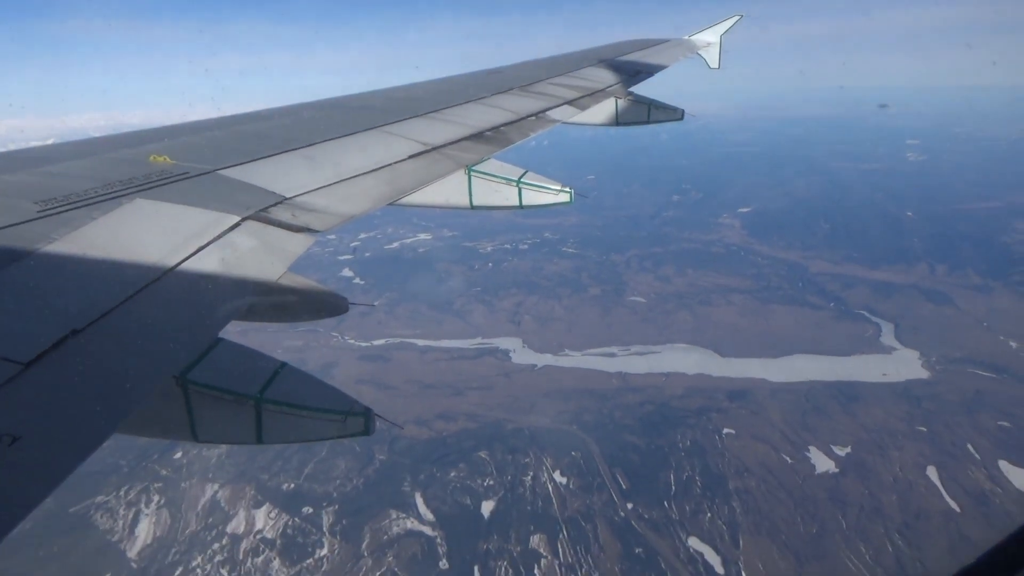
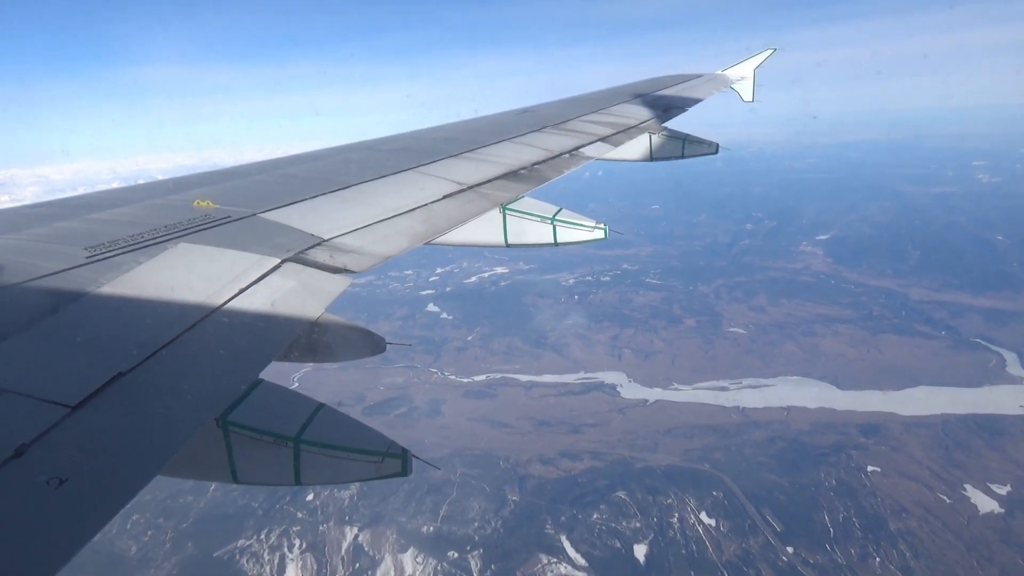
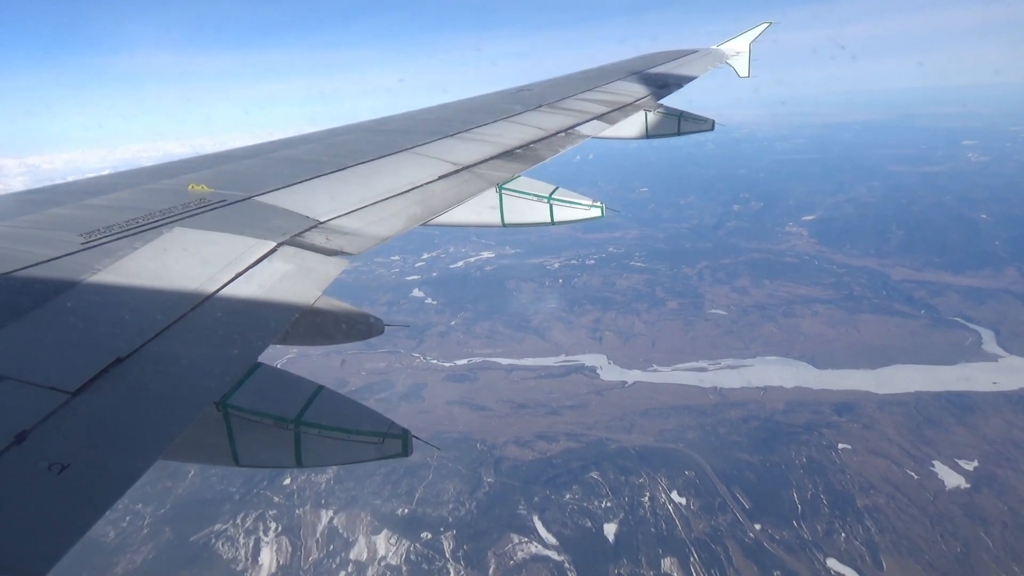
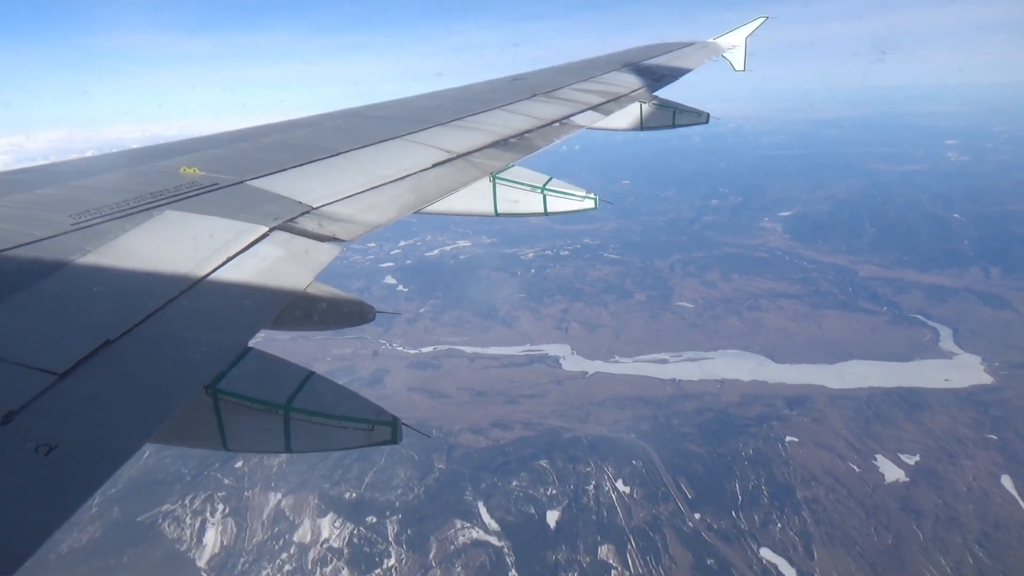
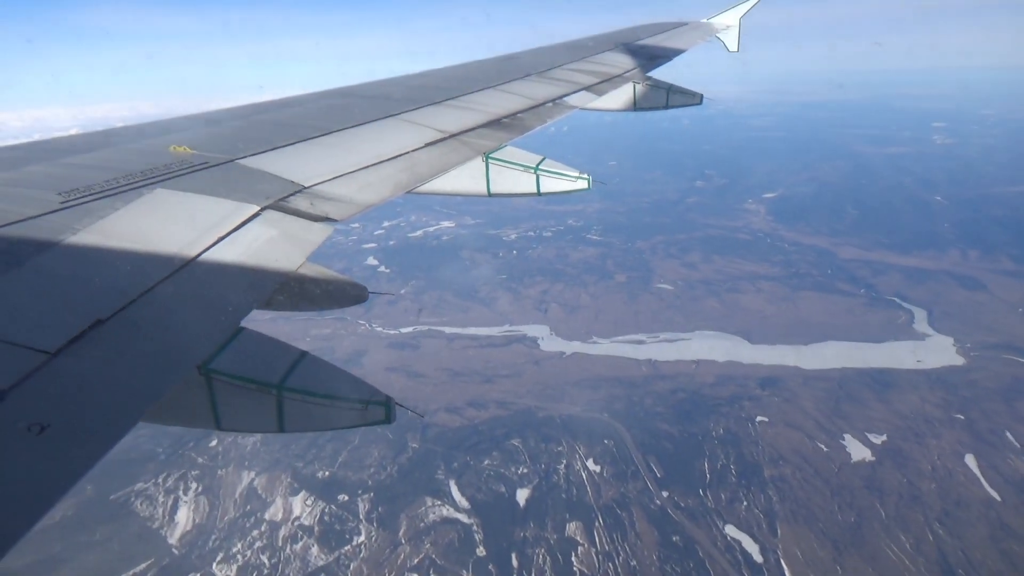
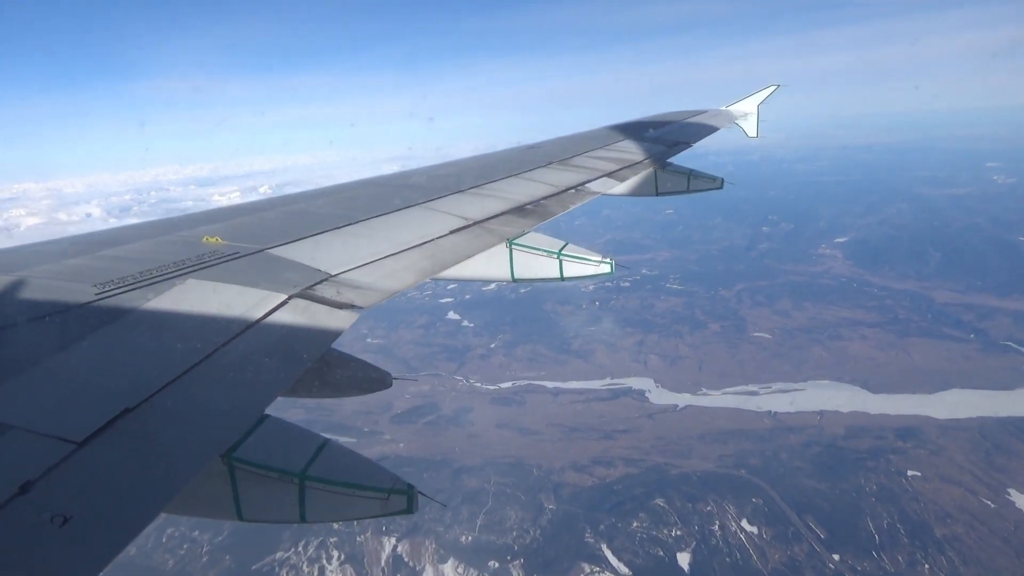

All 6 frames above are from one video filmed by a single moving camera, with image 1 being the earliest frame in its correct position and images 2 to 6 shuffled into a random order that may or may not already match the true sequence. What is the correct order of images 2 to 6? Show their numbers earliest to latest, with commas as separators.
5, 4, 3, 2, 6
